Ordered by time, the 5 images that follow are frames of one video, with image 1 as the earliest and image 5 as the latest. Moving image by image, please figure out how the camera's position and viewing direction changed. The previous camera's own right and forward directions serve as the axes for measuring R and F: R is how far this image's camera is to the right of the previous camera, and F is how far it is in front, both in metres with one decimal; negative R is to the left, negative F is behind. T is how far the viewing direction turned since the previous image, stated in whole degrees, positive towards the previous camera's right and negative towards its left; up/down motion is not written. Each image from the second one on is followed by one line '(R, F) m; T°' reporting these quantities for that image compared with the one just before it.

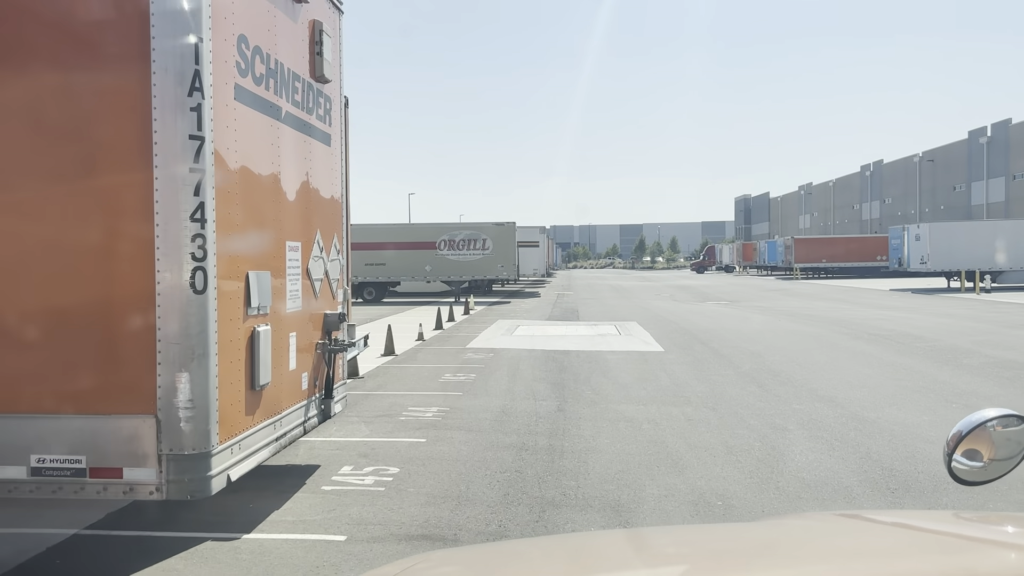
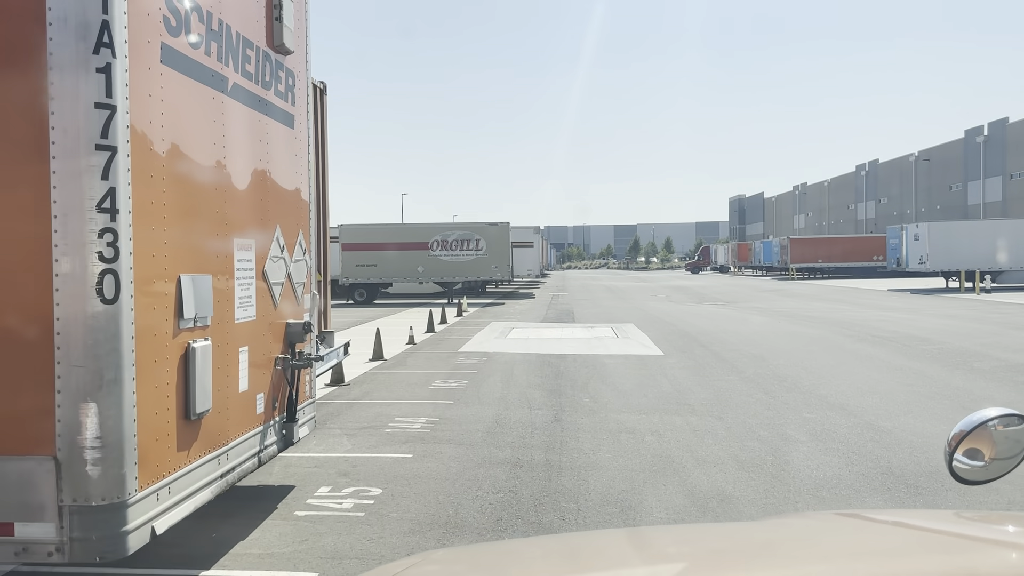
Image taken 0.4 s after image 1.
(0.0, +0.6) m; 0°
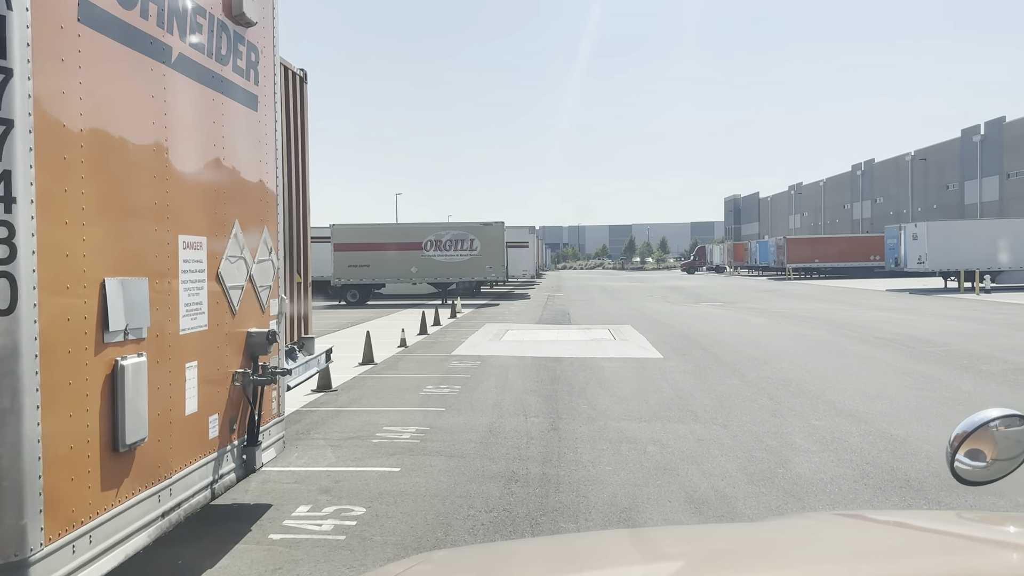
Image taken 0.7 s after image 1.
(0.0, +0.4) m; 0°
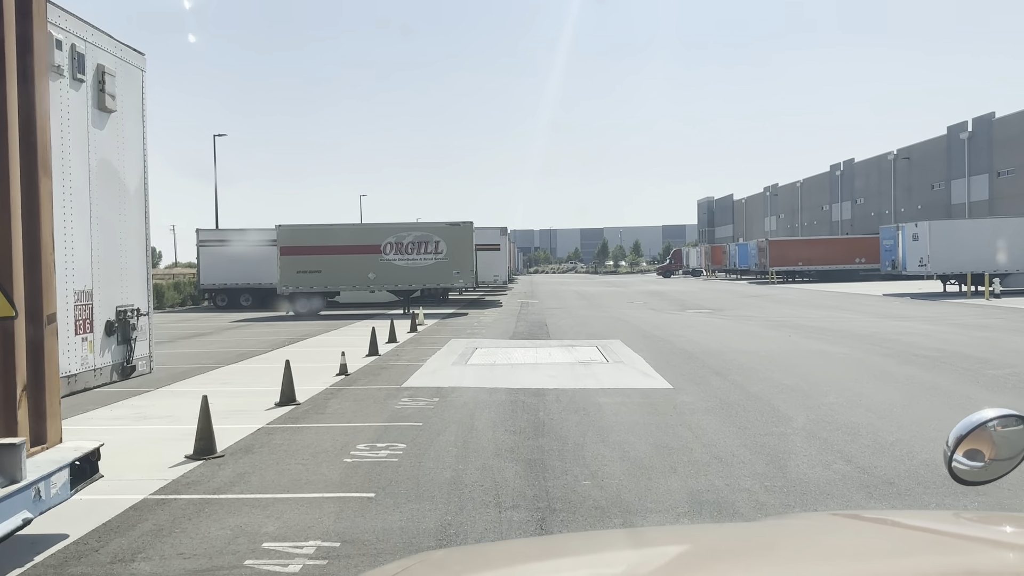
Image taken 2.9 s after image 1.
(+0.1, +3.2) m; +2°
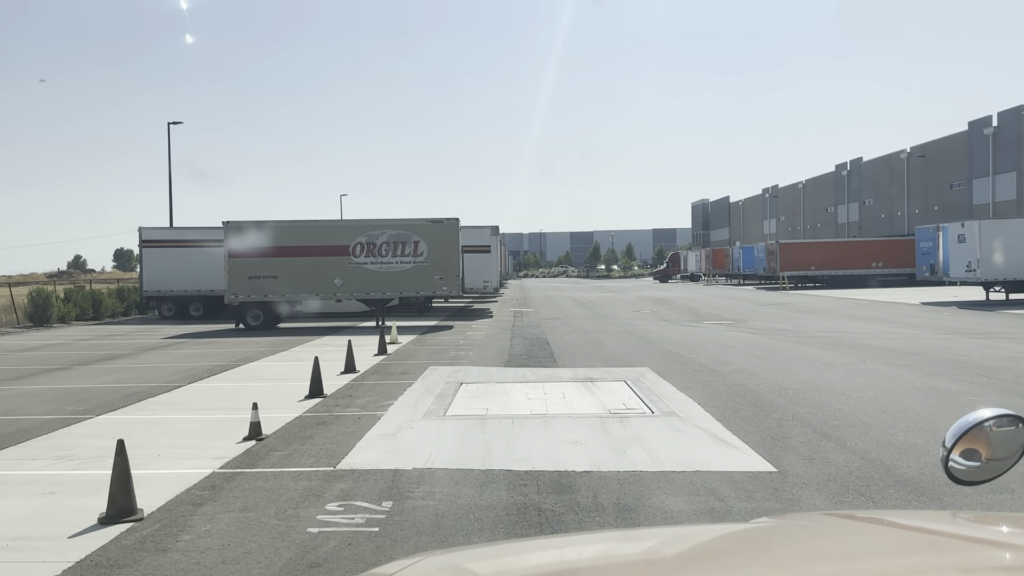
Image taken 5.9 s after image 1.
(-0.1, +4.3) m; +1°
